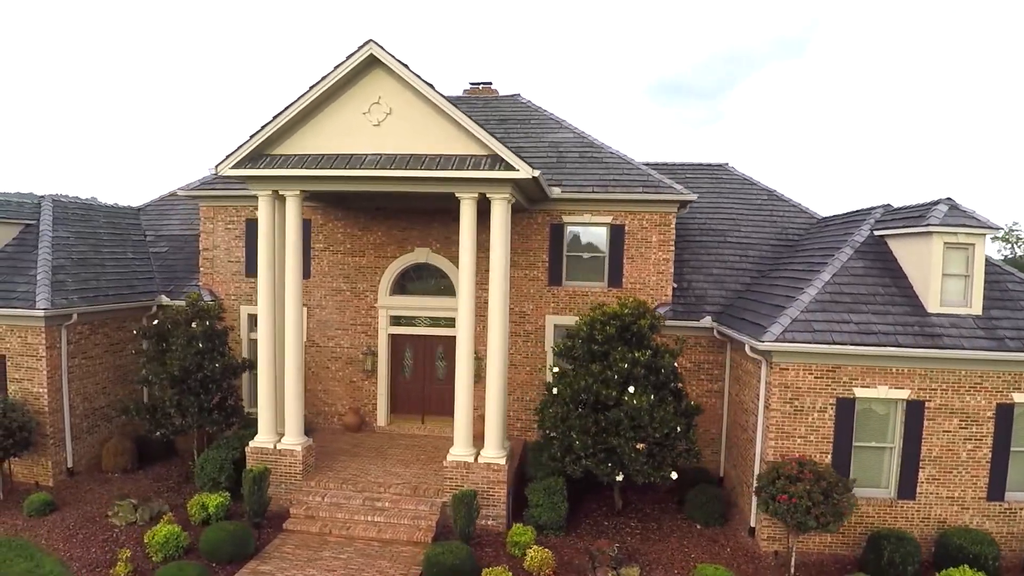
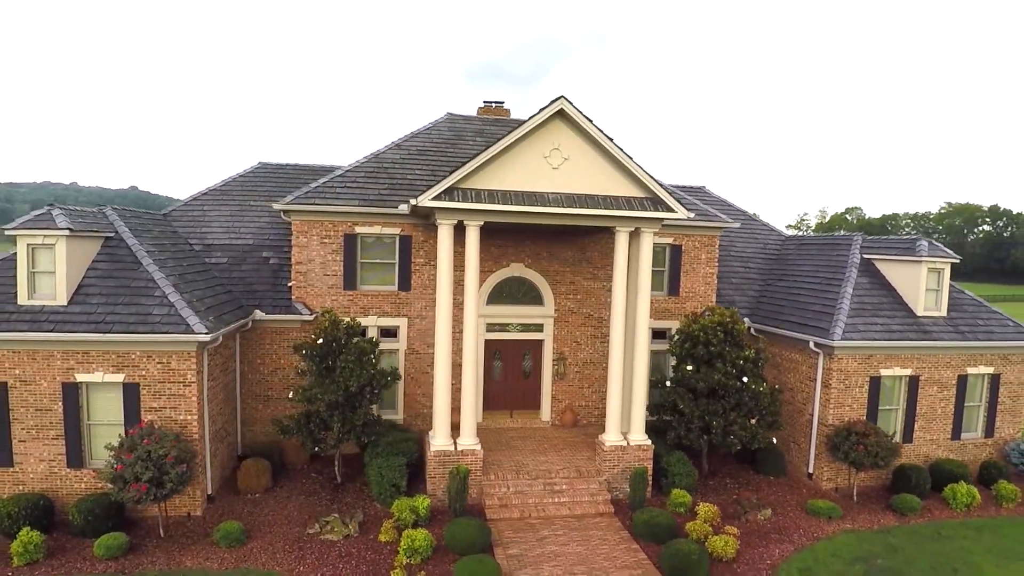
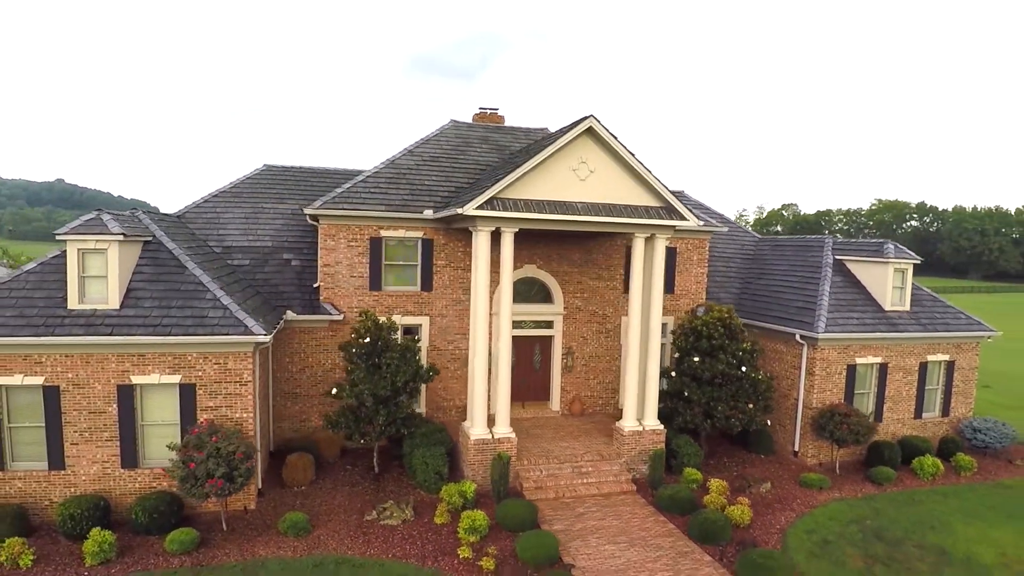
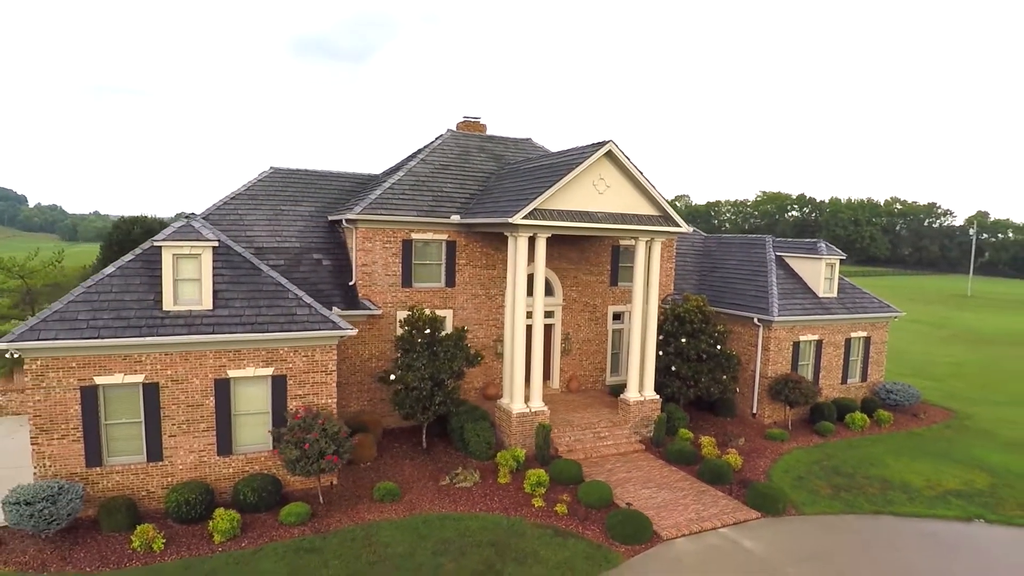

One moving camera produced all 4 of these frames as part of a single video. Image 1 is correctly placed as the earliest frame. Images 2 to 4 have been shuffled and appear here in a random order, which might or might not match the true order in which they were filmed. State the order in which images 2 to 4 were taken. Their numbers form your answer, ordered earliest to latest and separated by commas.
2, 3, 4
